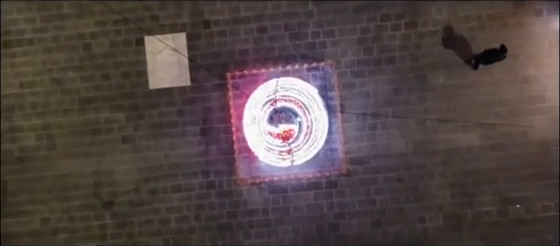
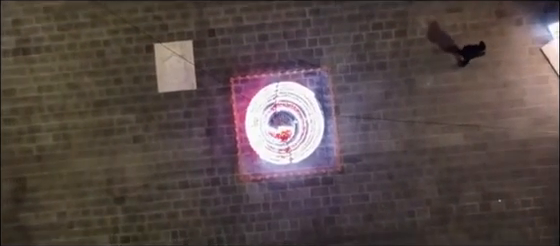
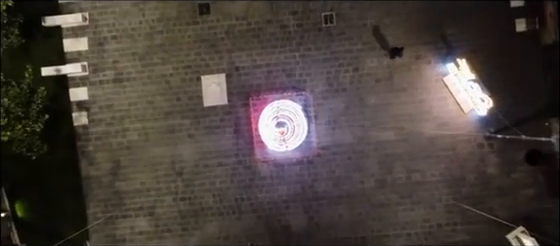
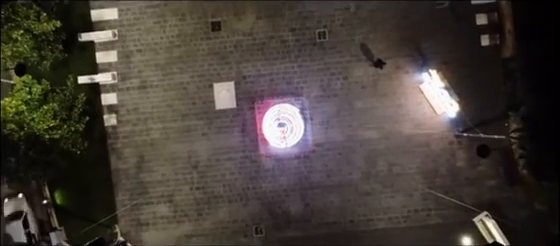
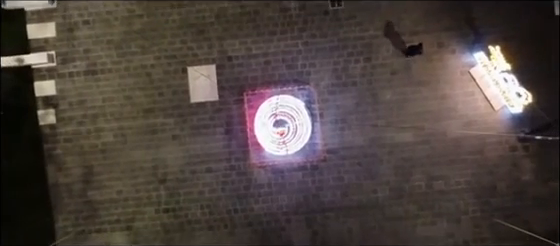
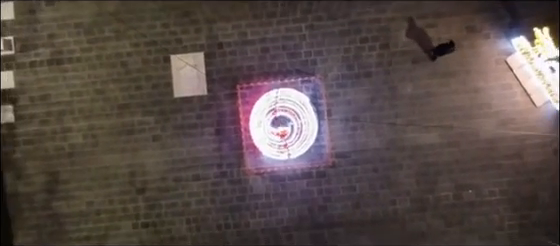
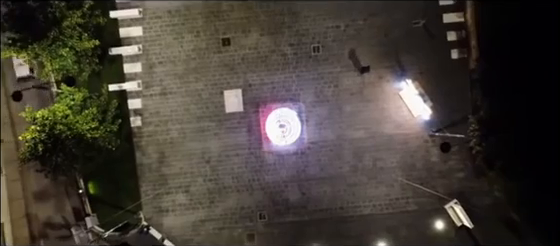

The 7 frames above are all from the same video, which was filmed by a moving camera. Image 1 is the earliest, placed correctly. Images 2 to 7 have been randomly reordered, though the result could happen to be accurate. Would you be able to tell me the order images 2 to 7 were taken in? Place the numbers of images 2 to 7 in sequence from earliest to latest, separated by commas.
2, 6, 5, 3, 4, 7
